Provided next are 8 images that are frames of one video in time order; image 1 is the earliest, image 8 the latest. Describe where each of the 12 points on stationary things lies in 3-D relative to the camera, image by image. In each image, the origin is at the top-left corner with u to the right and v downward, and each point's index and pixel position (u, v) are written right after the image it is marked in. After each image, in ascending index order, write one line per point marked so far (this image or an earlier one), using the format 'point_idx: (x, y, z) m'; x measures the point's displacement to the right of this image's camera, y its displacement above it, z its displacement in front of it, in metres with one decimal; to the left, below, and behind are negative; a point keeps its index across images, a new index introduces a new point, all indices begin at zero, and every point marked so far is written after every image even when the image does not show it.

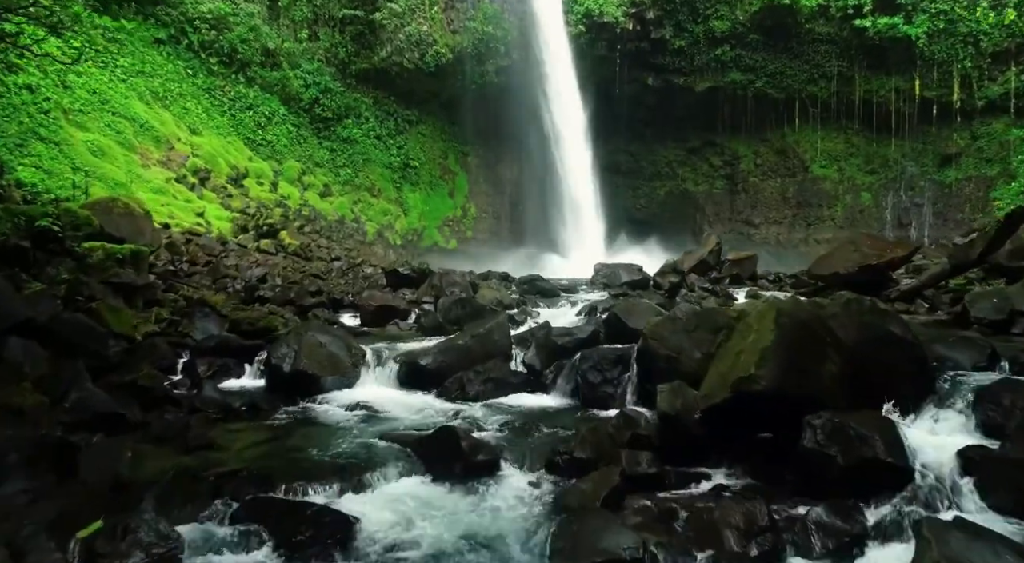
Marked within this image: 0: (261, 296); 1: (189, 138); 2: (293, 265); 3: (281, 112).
0: (-2.9, -0.2, +8.0) m
1: (-7.1, +3.1, +15.0) m
2: (-3.6, +0.2, +11.2) m
3: (-6.6, +4.9, +19.8) m
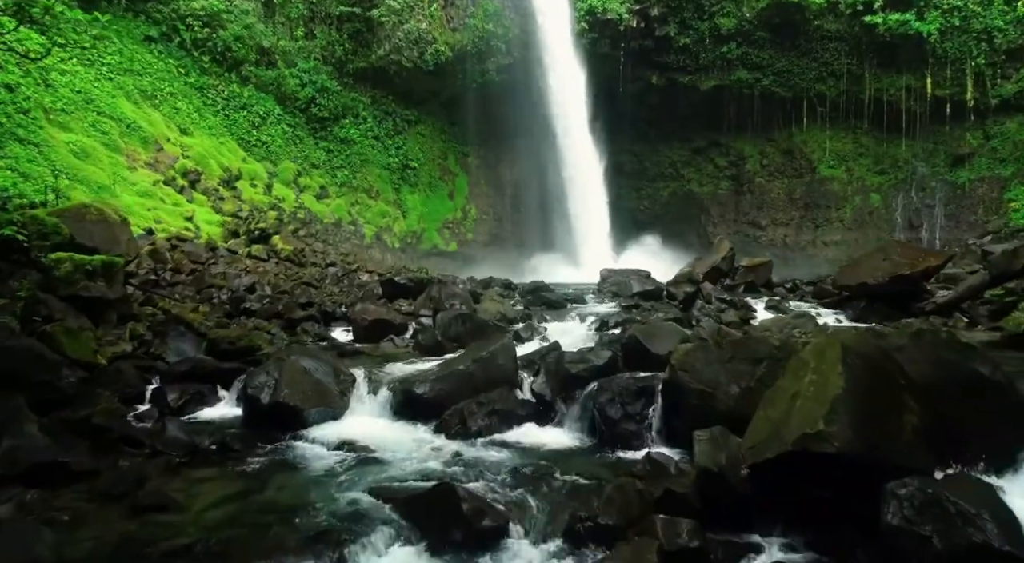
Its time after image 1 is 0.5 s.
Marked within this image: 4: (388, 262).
0: (-2.9, -0.3, +7.5) m
1: (-7.0, +3.0, +14.5) m
2: (-3.5, +0.1, +10.7) m
3: (-6.6, +4.8, +19.3) m
4: (-3.0, +0.4, +17.3) m
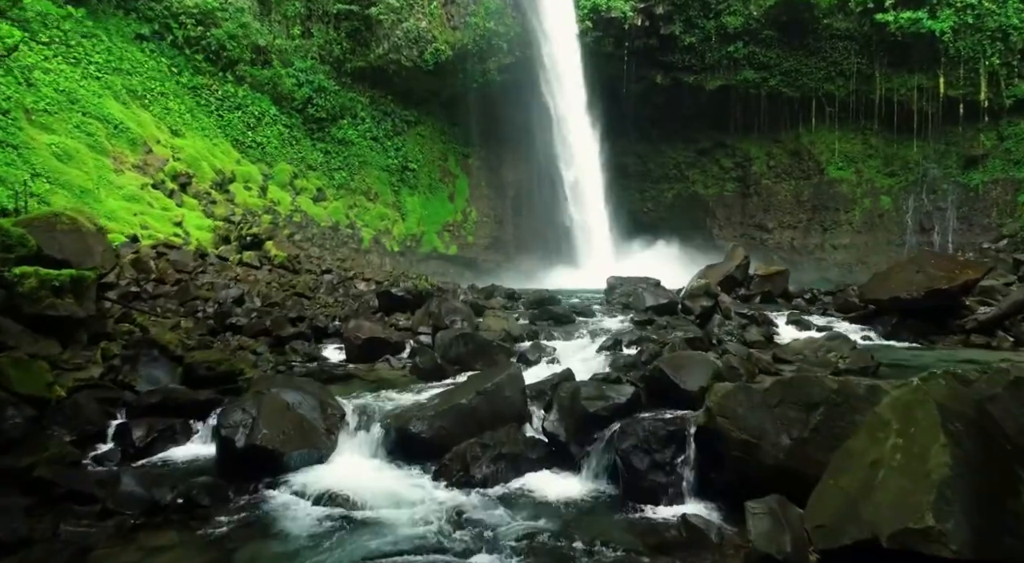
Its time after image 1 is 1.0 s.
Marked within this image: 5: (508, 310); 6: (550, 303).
0: (-2.8, -0.4, +7.0) m
1: (-7.0, +2.9, +14.0) m
2: (-3.5, 0.0, +10.2) m
3: (-6.5, +4.6, +18.8) m
4: (-3.0, +0.3, +16.8) m
5: (0.0, -0.4, +8.4) m
6: (+0.5, -0.3, +8.7) m
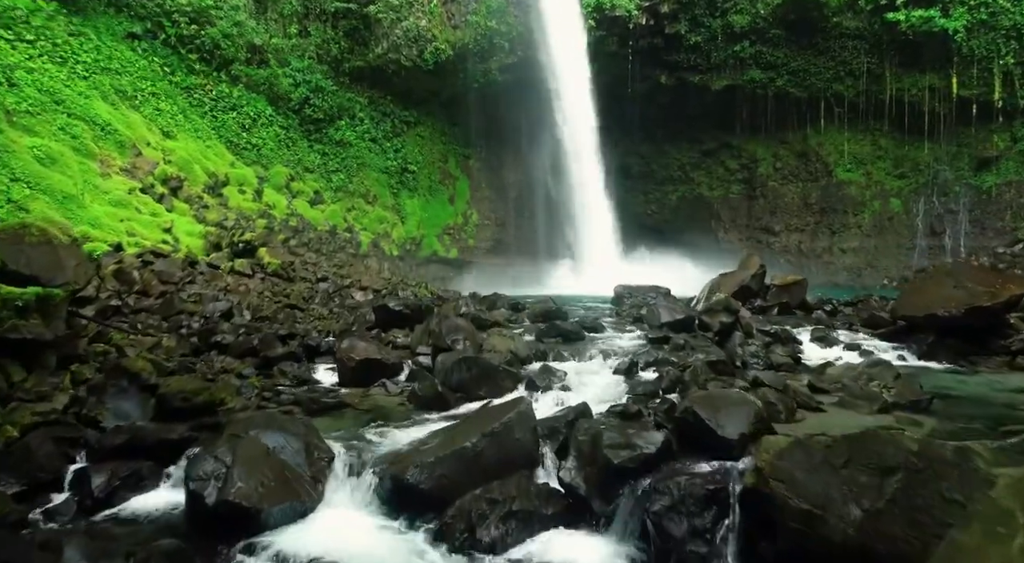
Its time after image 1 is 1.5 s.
0: (-2.8, -0.6, +6.5) m
1: (-6.9, +2.8, +13.6) m
2: (-3.4, -0.2, +9.7) m
3: (-6.5, +4.5, +18.4) m
4: (-2.9, +0.2, +16.4) m
5: (0.0, -0.5, +7.9) m
6: (+0.5, -0.5, +8.3) m
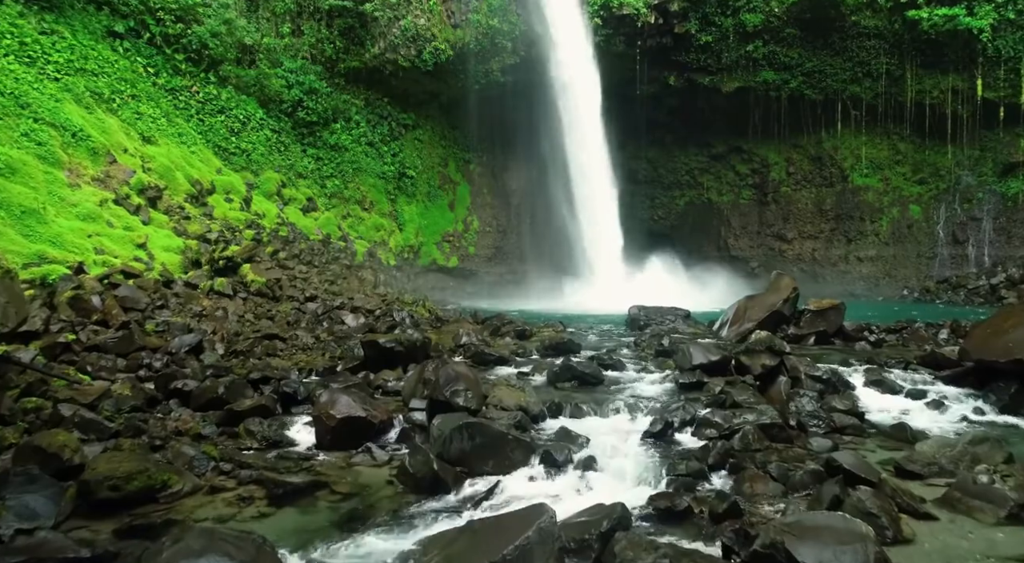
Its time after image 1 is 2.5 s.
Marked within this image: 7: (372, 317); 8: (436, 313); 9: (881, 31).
0: (-2.7, -0.9, +5.6) m
1: (-6.9, +2.5, +12.7) m
2: (-3.3, -0.5, +8.8) m
3: (-6.4, +4.2, +17.5) m
4: (-2.8, -0.1, +15.5) m
5: (+0.1, -0.8, +7.0) m
6: (+0.6, -0.8, +7.4) m
7: (-2.0, -0.5, +9.9) m
8: (-1.2, -0.5, +10.8) m
9: (+10.5, +7.1, +19.6) m
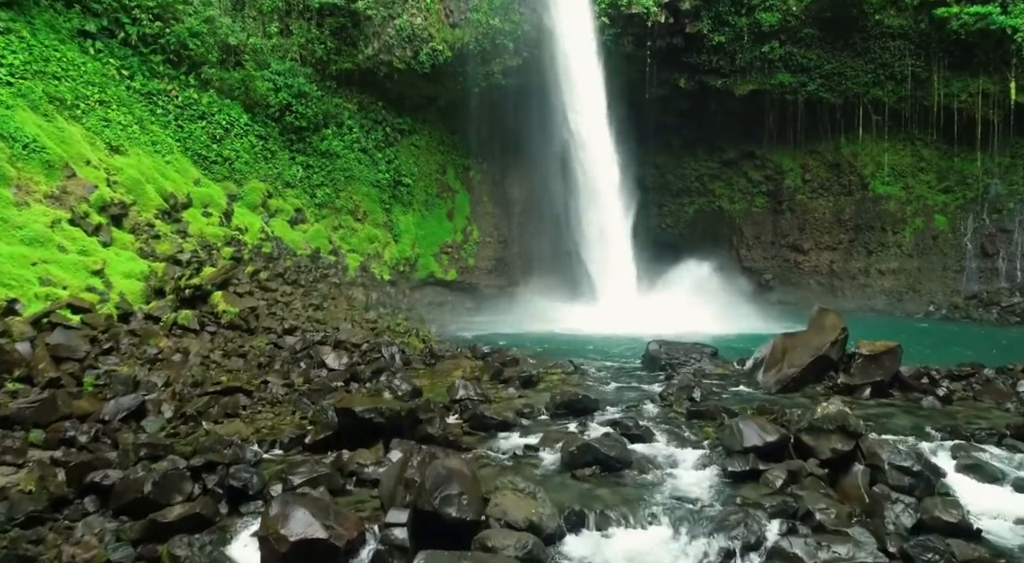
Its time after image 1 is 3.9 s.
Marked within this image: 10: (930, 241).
0: (-2.7, -1.3, +4.5) m
1: (-6.8, +2.1, +11.5) m
2: (-3.3, -0.9, +7.7) m
3: (-6.4, +3.8, +16.3) m
4: (-2.8, -0.5, +14.3) m
5: (+0.1, -1.2, +5.9) m
6: (+0.6, -1.2, +6.2) m
7: (-2.0, -0.9, +8.7) m
8: (-1.2, -1.0, +9.7) m
9: (+10.5, +6.7, +18.4) m
10: (+11.9, +1.1, +19.5) m
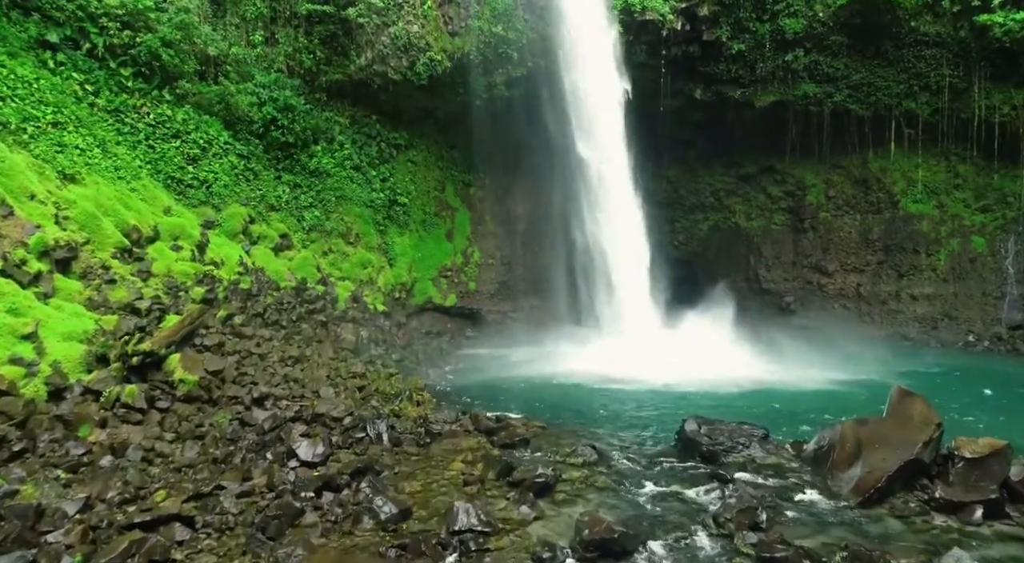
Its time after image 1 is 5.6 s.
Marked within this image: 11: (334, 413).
0: (-2.6, -2.0, +3.1) m
1: (-6.7, +1.3, +10.1) m
2: (-3.2, -1.6, +6.3) m
3: (-6.3, +3.1, +14.9) m
4: (-2.7, -1.3, +12.9) m
5: (+0.2, -1.9, +4.4) m
6: (+0.8, -1.9, +4.8) m
7: (-1.9, -1.6, +7.3) m
8: (-1.1, -1.7, +8.3) m
9: (+10.6, +6.0, +17.0) m
10: (+12.0, +0.4, +18.1) m
11: (-2.0, -1.5, +7.8) m
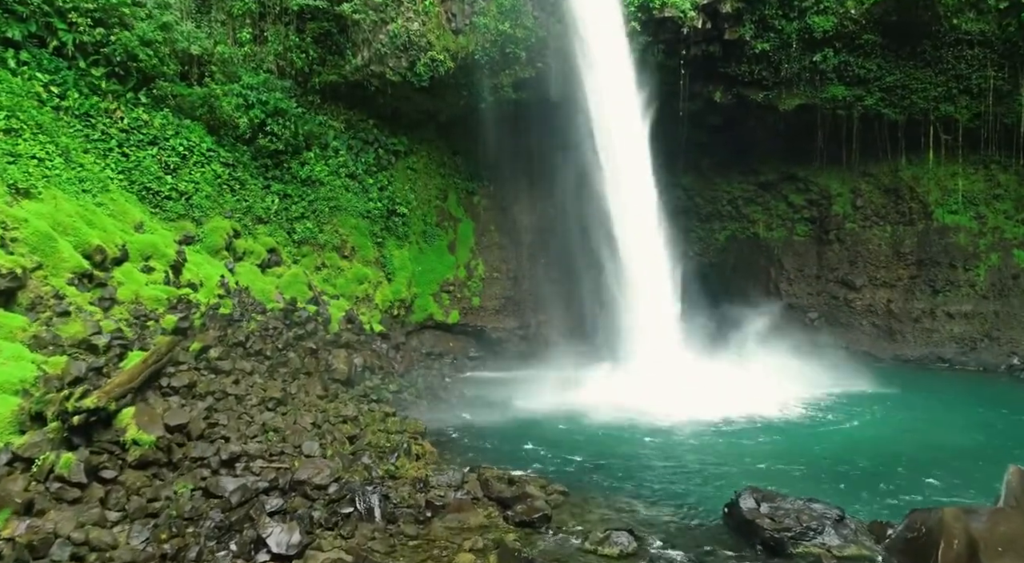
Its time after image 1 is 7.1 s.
0: (-2.4, -2.3, +1.8) m
1: (-6.5, +1.0, +8.9) m
2: (-3.0, -2.0, +5.0) m
3: (-6.1, +2.7, +13.7) m
4: (-2.5, -1.7, +11.6) m
5: (+0.4, -2.3, +3.2) m
6: (+0.9, -2.3, +3.5) m
7: (-1.7, -2.0, +6.0) m
8: (-0.9, -2.0, +7.0) m
9: (+10.8, +5.6, +15.7) m
10: (+12.1, 0.0, +16.8) m
11: (-1.8, -1.9, +6.5) m
